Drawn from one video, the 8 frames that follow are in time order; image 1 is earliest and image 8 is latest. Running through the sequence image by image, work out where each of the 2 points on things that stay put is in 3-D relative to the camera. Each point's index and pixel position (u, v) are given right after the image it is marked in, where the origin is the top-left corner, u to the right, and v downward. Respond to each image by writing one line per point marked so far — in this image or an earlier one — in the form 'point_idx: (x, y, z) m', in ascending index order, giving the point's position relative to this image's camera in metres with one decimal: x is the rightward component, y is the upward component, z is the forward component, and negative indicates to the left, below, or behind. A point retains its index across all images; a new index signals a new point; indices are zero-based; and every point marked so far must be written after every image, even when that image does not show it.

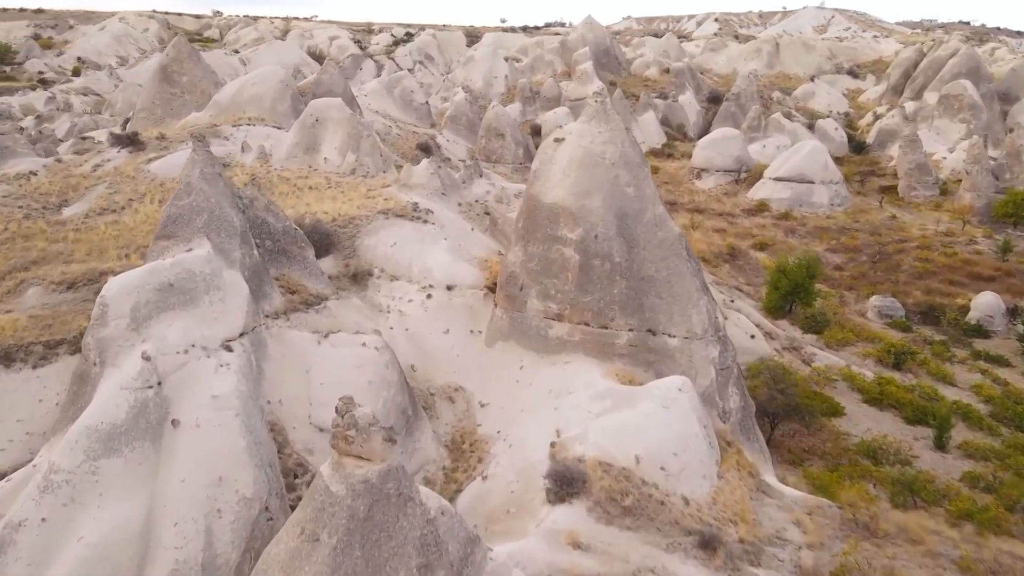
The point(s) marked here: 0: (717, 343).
0: (+2.4, -0.7, +10.3) m
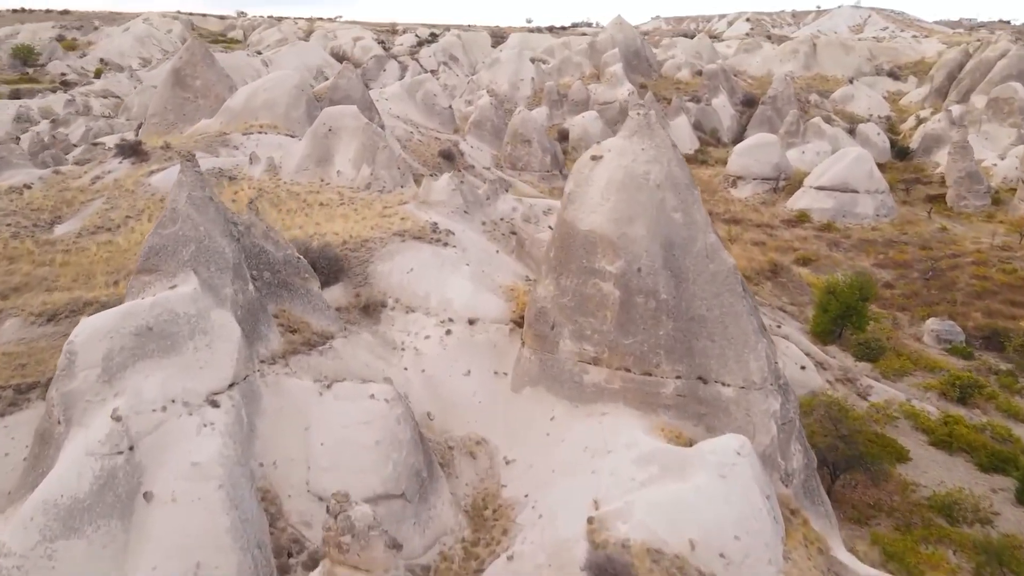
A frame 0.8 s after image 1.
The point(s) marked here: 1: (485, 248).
0: (+2.7, -1.1, +8.9) m
1: (-0.4, +0.6, +12.8) m
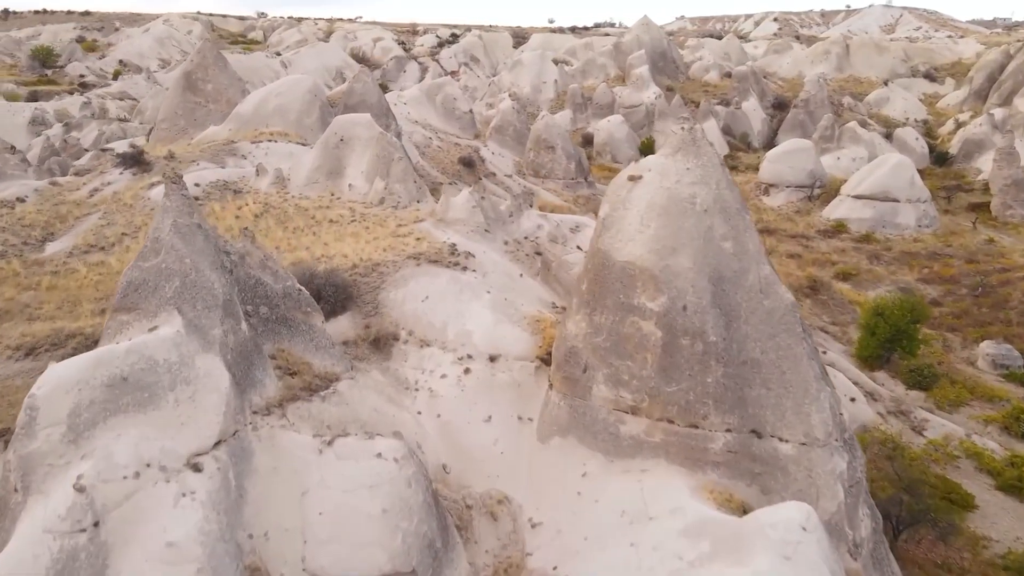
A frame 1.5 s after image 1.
0: (+3.0, -1.5, +7.7) m
1: (-0.1, +0.2, +11.7) m
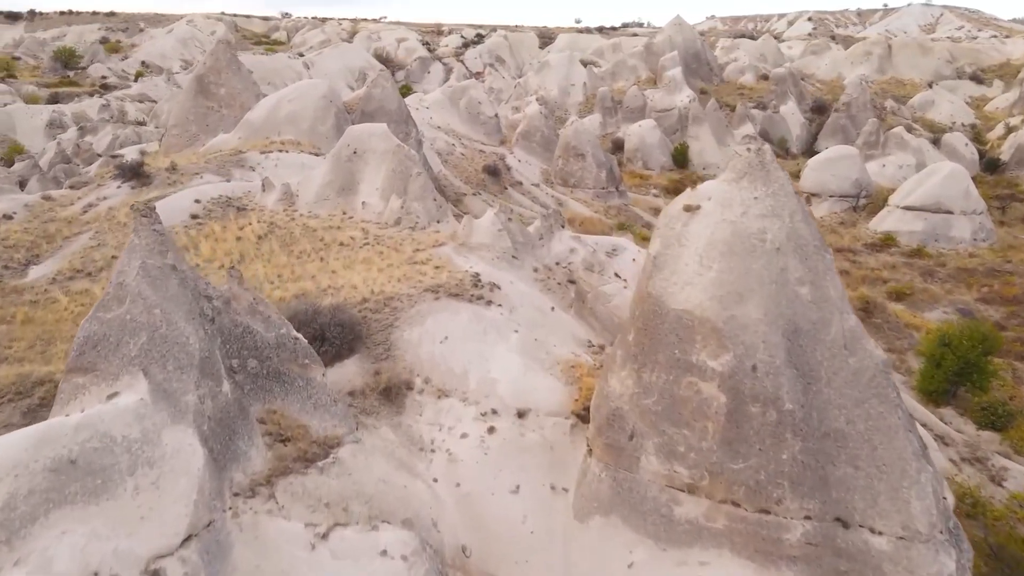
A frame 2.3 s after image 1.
0: (+3.2, -1.9, +6.3) m
1: (+0.3, -0.2, +10.4) m
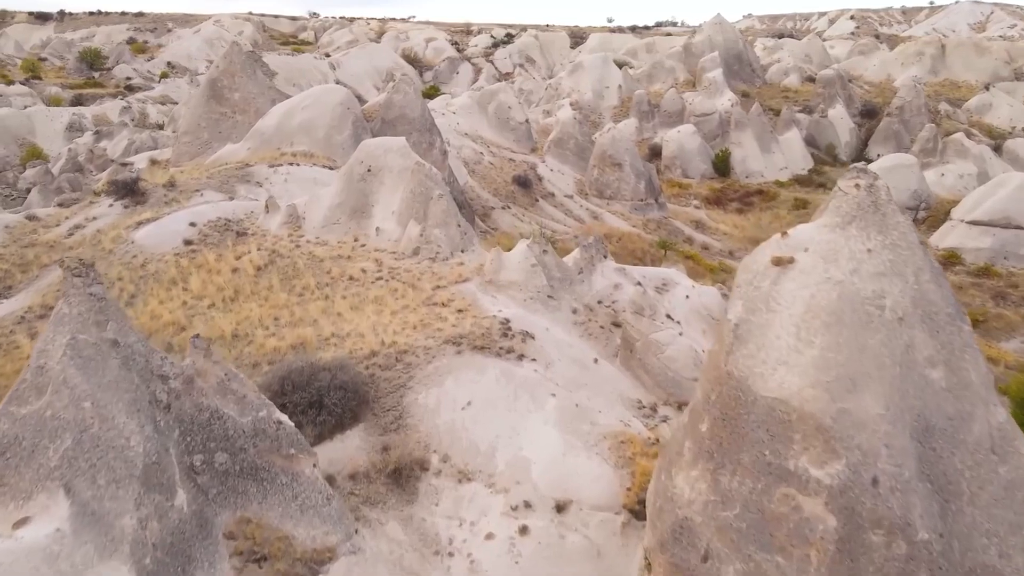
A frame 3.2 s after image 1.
0: (+3.5, -2.4, +4.6) m
1: (+0.7, -0.7, +8.8) m
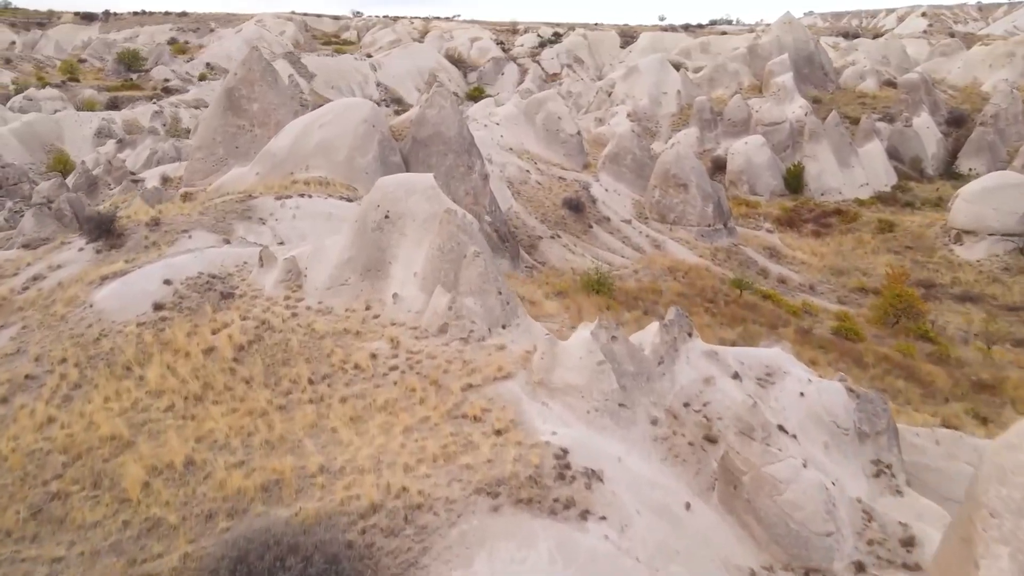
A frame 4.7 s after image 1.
0: (+3.6, -3.3, +1.9) m
1: (+1.1, -1.6, +6.2) m
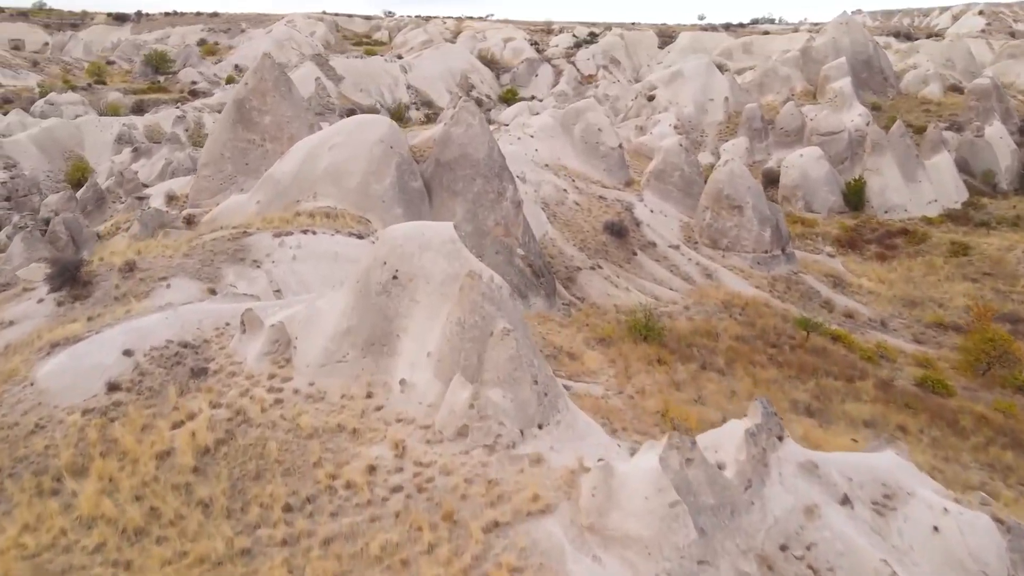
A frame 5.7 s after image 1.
0: (+3.7, -4.0, 0.0) m
1: (+1.3, -2.2, +4.3) m
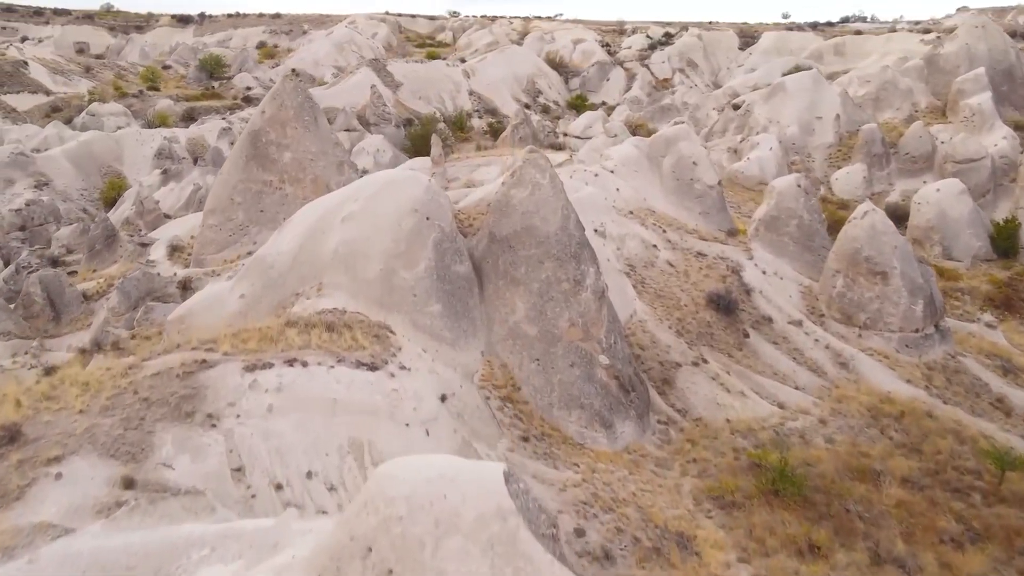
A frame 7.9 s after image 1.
0: (+3.5, -5.5, -3.9) m
1: (+1.5, -3.6, +0.6) m
